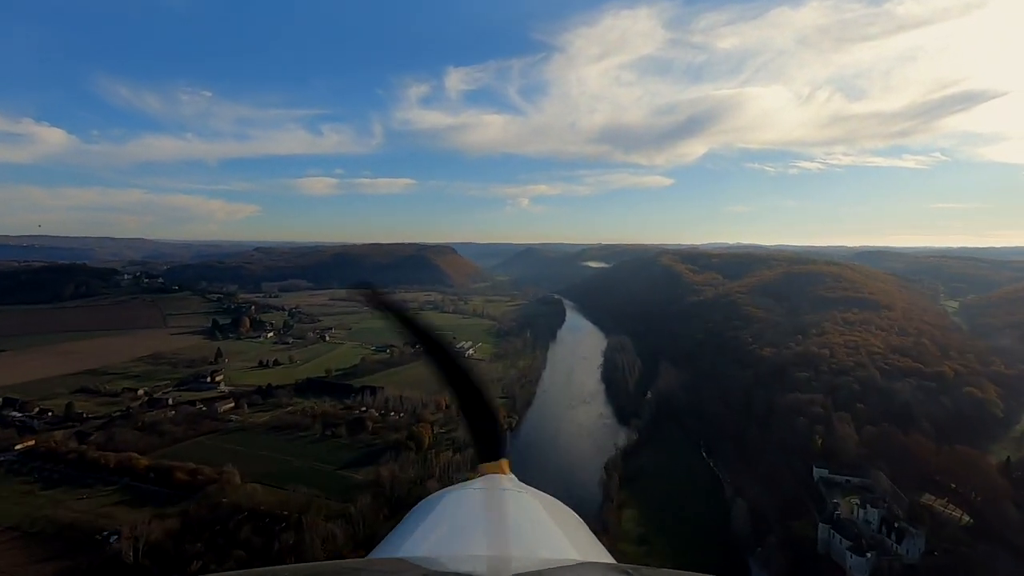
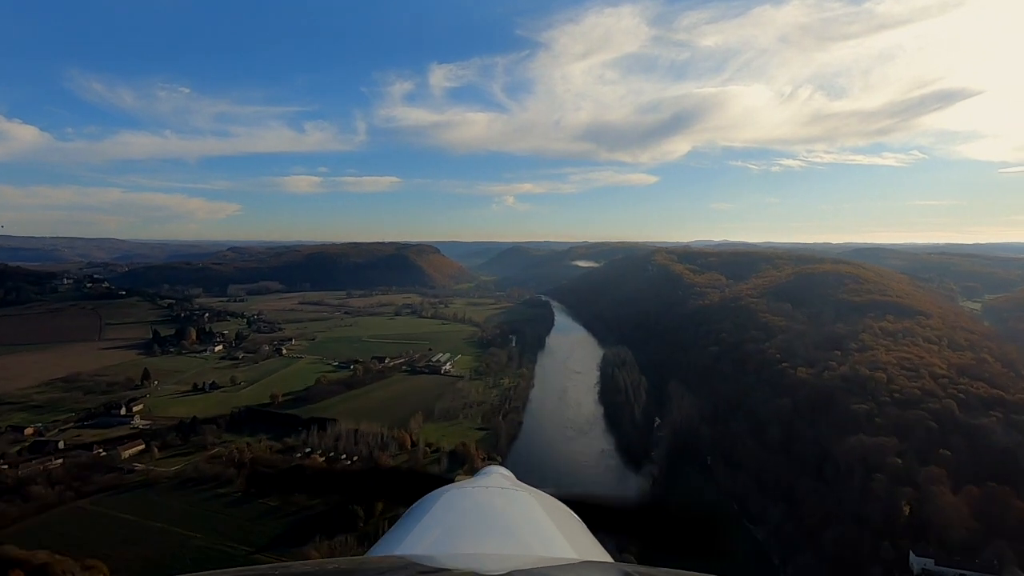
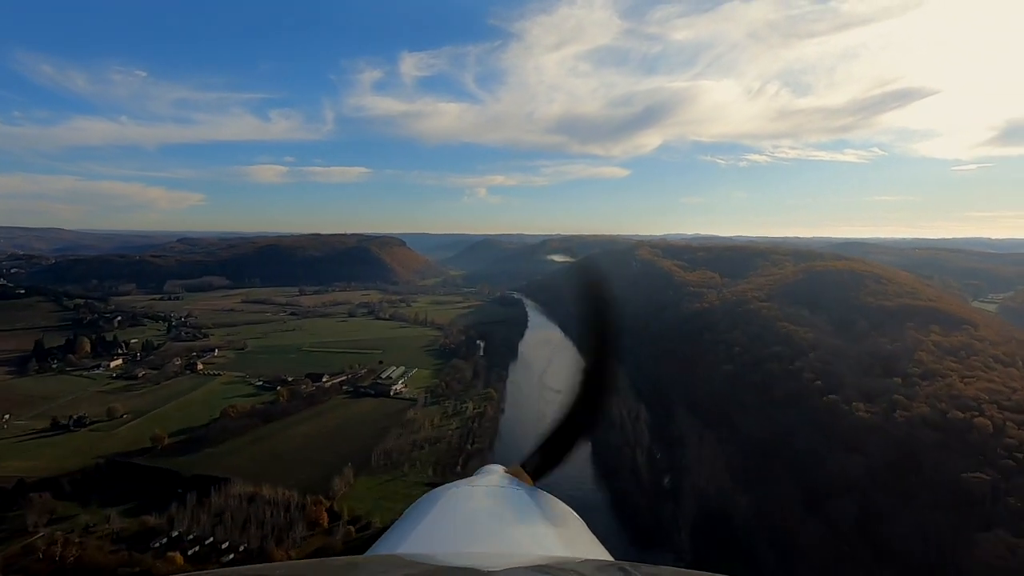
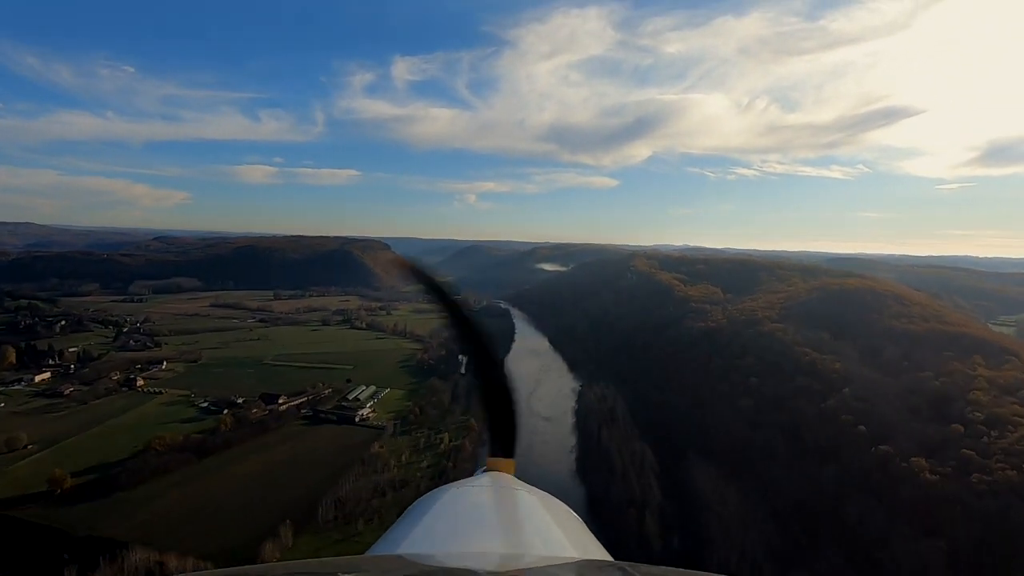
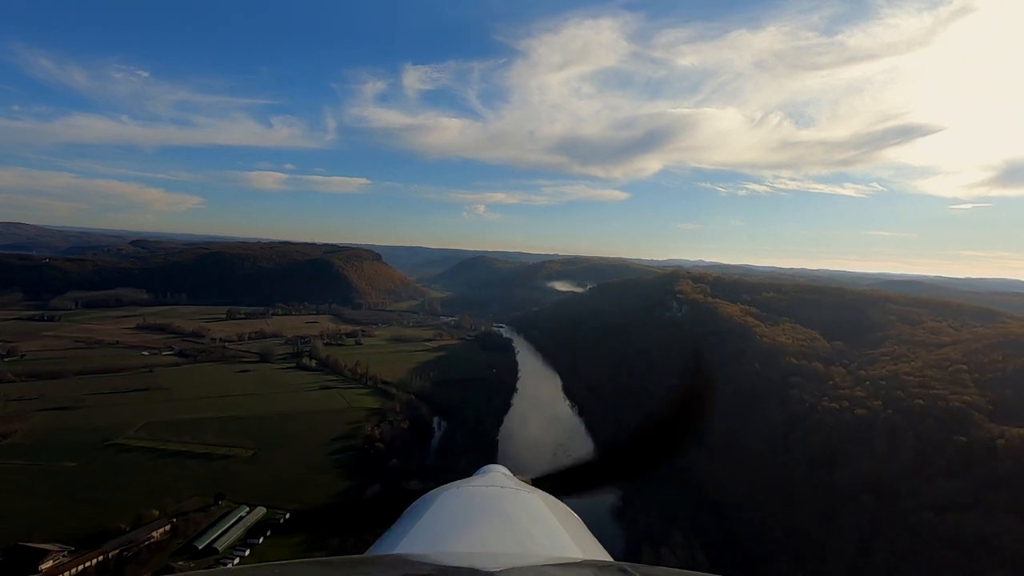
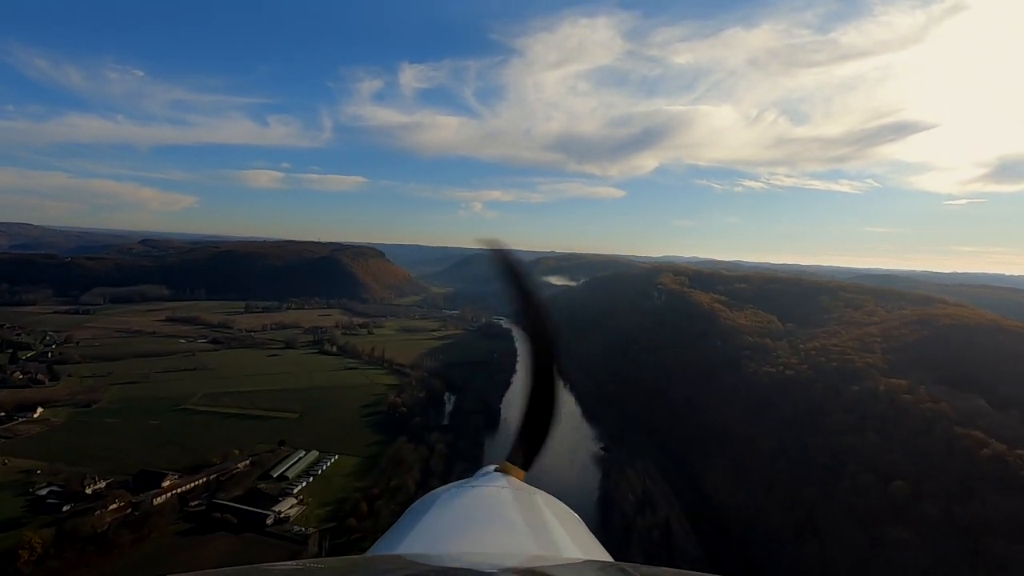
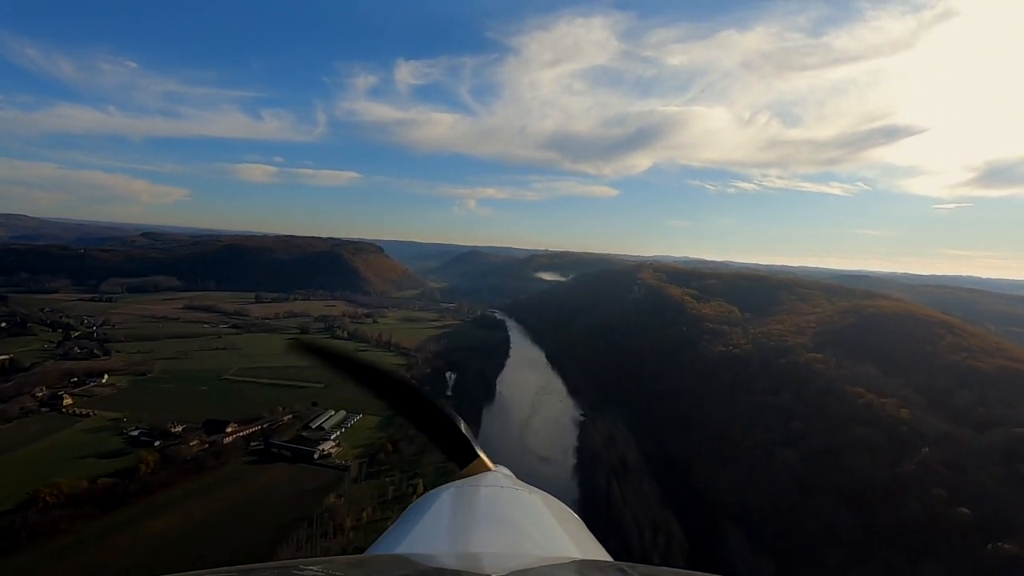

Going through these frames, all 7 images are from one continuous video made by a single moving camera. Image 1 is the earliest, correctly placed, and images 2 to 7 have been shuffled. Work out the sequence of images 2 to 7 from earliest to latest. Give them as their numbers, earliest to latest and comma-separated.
2, 3, 4, 7, 6, 5
